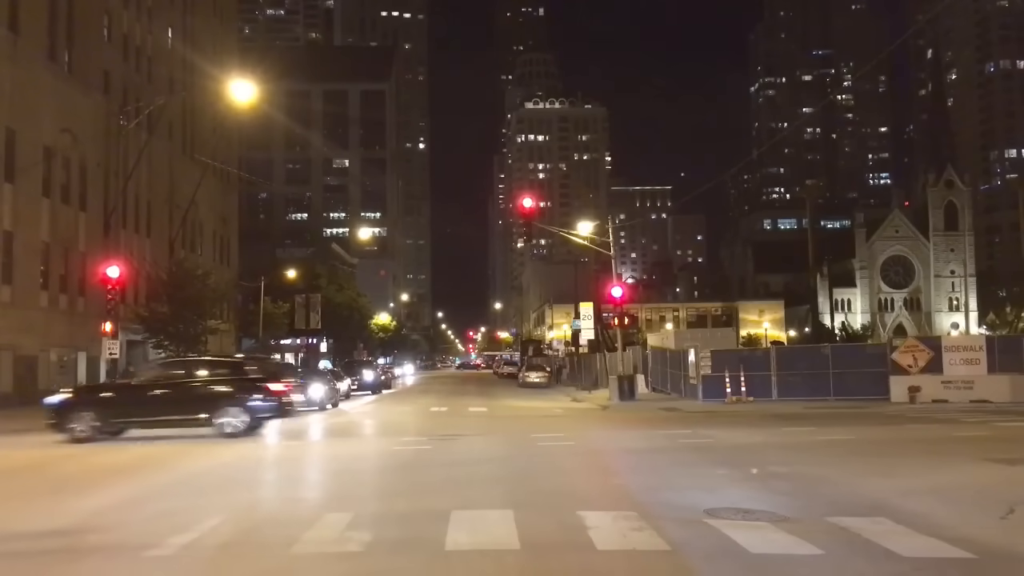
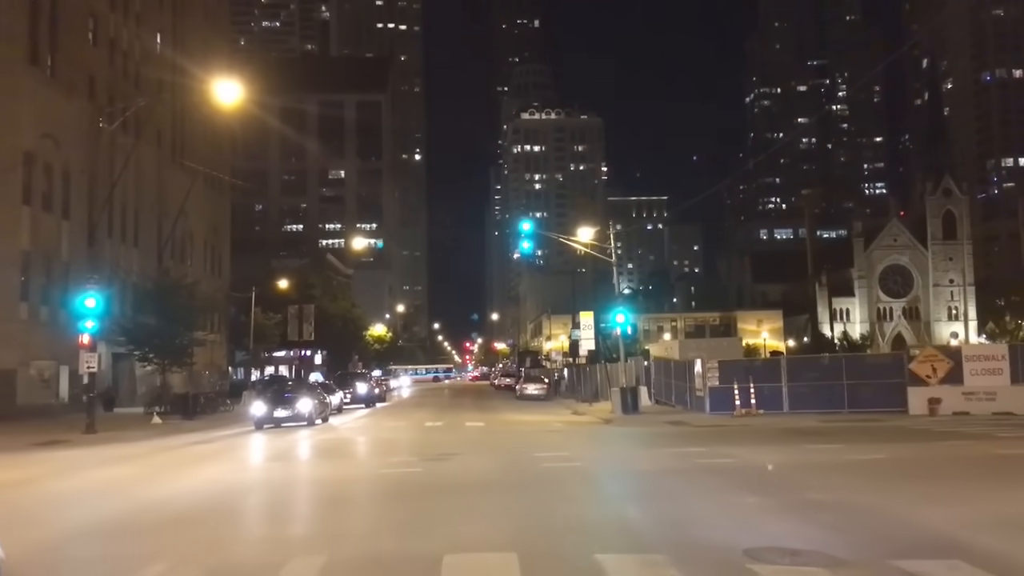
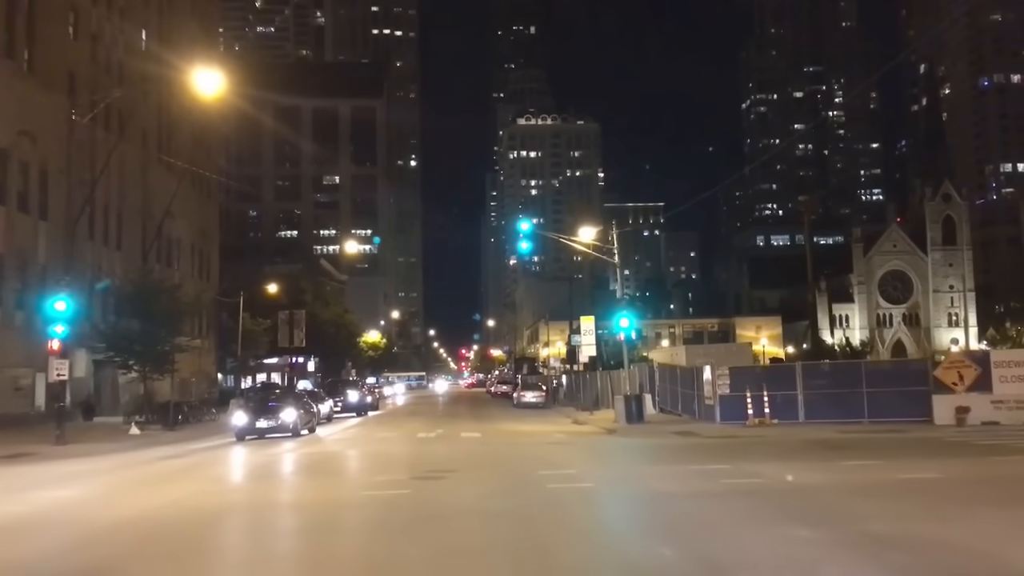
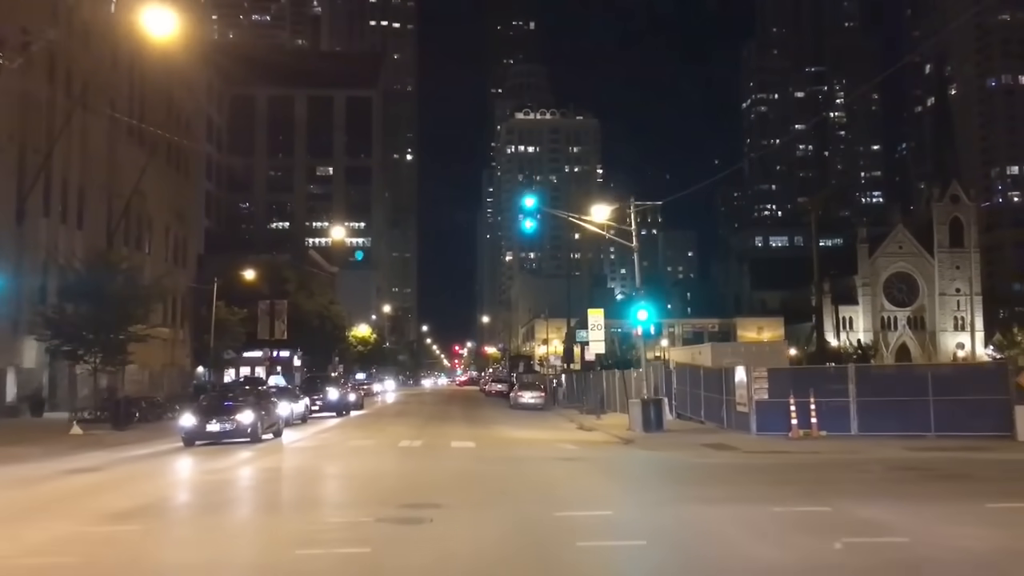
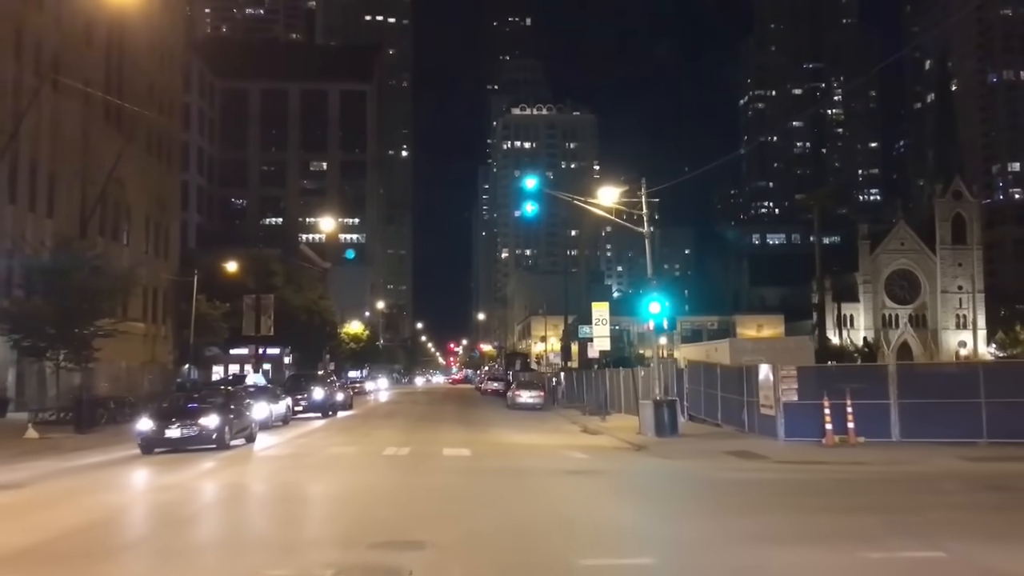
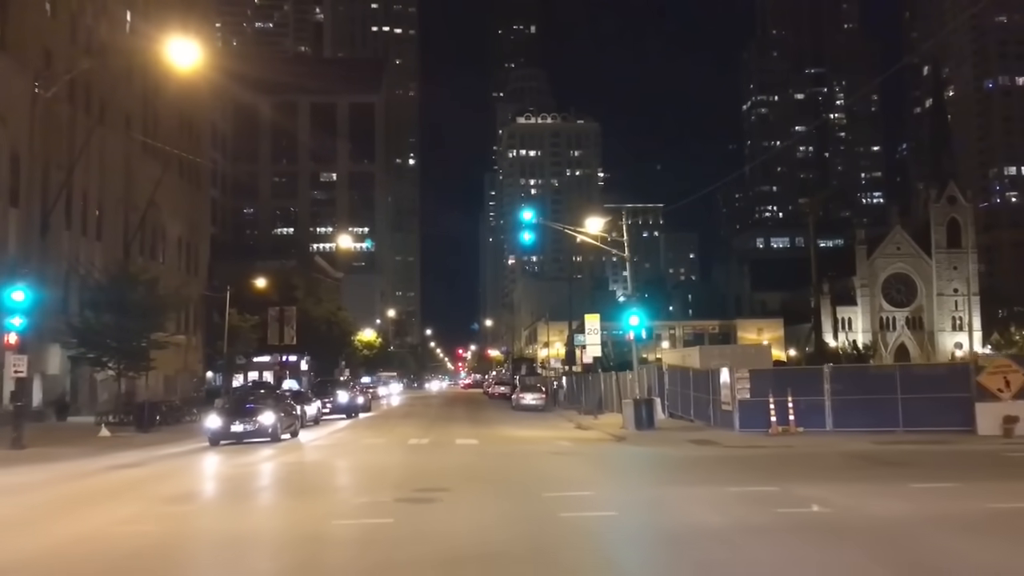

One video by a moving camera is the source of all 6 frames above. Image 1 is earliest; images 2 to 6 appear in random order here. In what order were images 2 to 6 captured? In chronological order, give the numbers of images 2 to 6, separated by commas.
2, 3, 6, 4, 5
